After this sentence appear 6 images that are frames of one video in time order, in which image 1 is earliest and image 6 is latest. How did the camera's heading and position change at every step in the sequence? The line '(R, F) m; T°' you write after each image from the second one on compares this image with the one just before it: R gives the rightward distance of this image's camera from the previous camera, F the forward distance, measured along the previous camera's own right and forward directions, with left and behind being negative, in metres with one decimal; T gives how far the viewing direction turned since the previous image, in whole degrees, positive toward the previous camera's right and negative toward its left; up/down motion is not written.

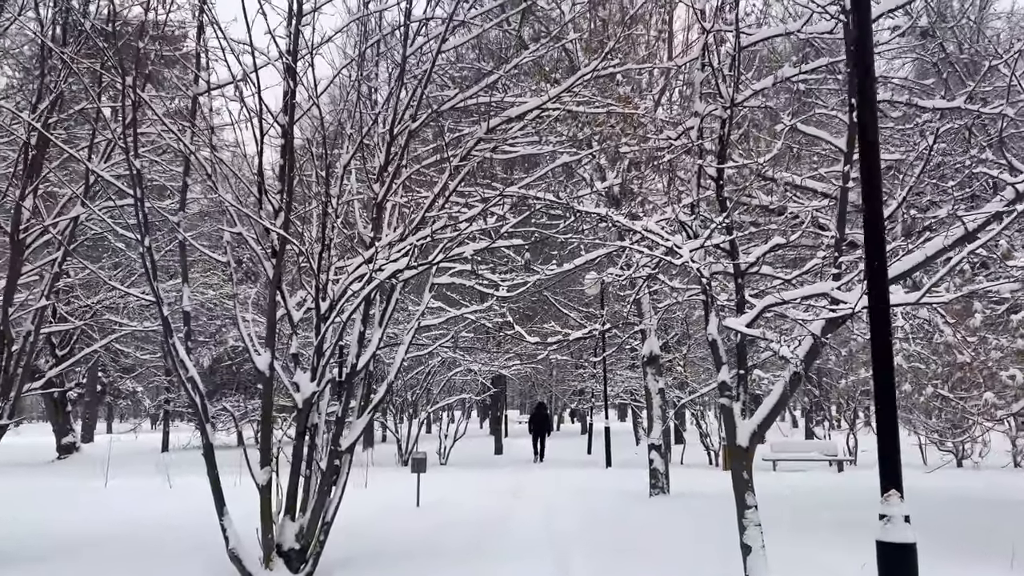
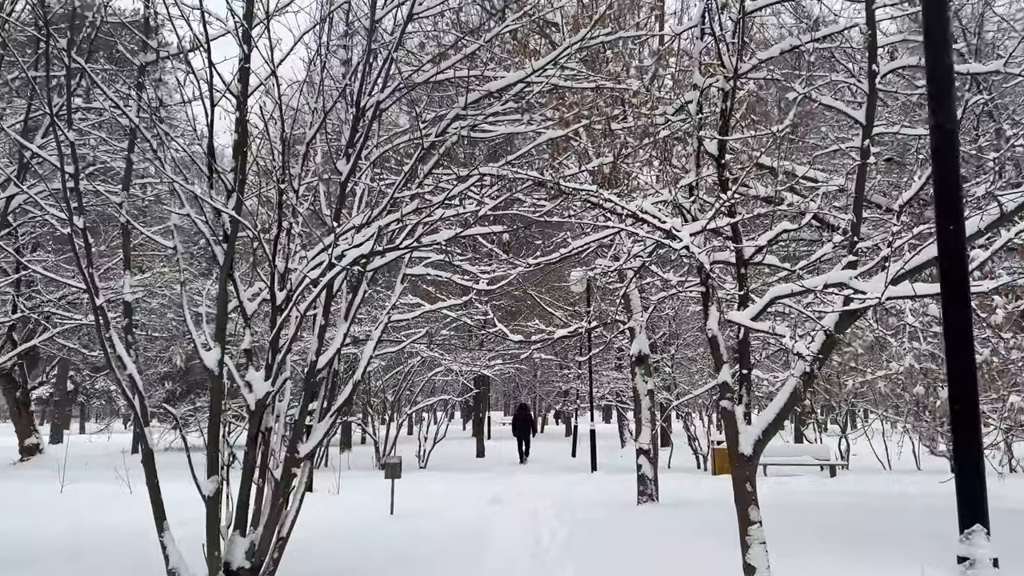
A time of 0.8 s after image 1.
(+0.1, +0.7) m; +1°
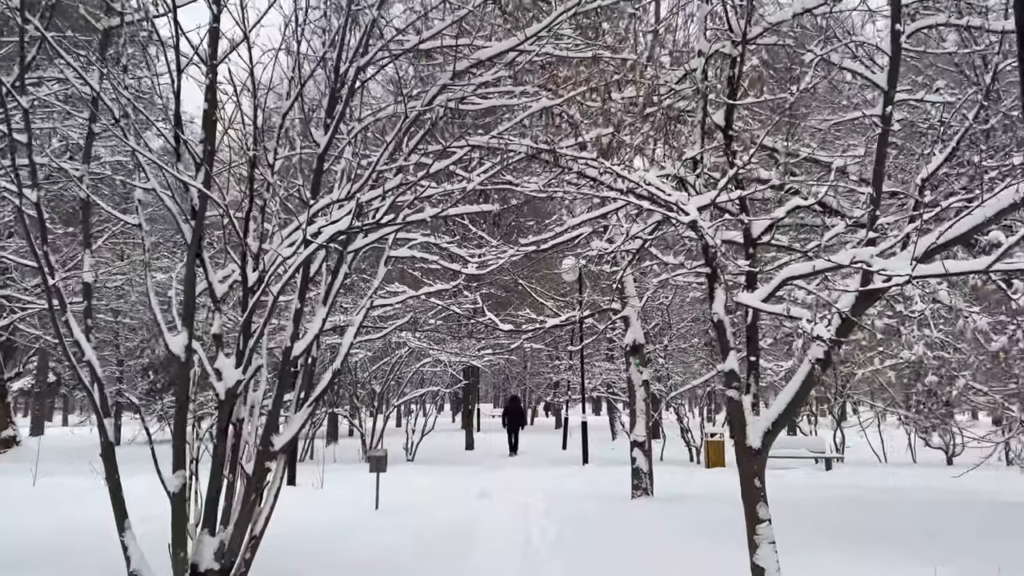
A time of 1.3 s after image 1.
(0.0, +0.4) m; +1°
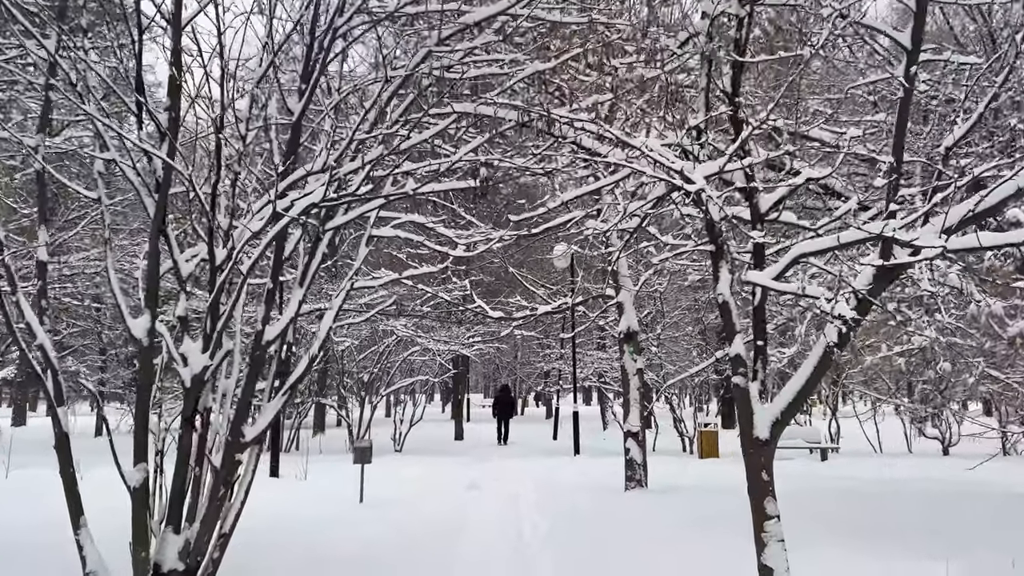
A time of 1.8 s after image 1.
(0.0, +0.4) m; +1°
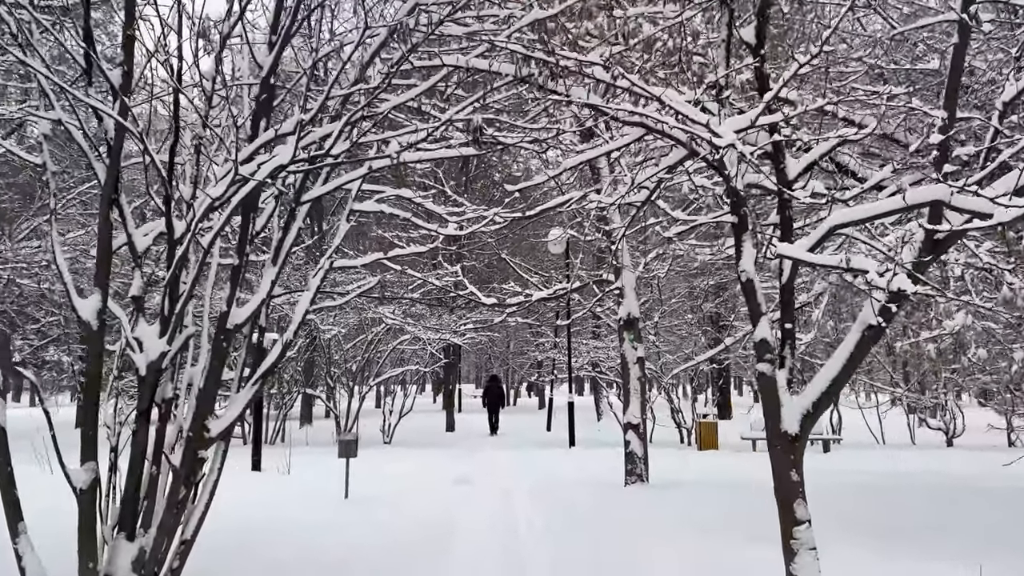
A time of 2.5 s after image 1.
(0.0, +0.6) m; +1°
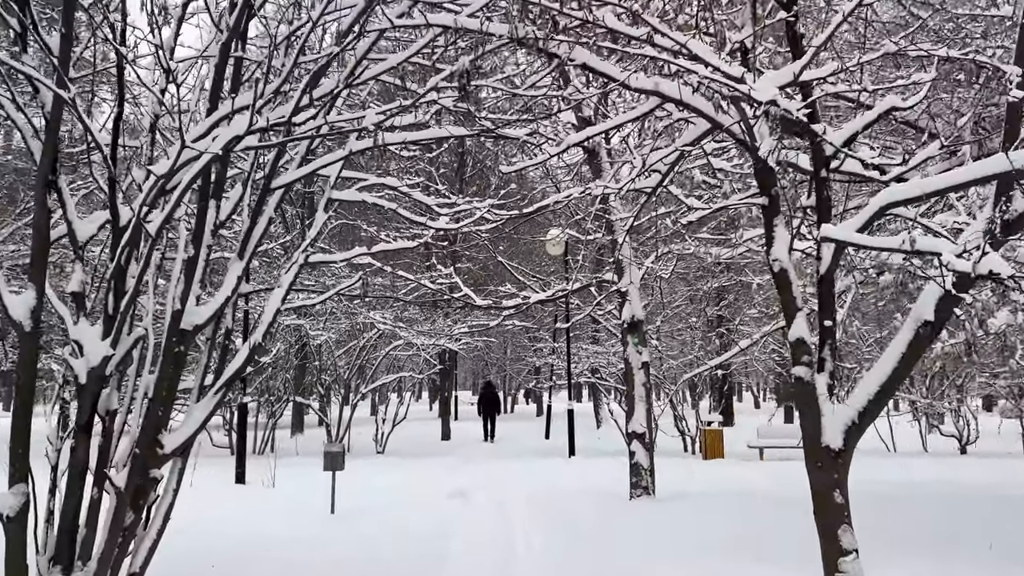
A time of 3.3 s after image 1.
(0.0, +0.6) m; 0°
